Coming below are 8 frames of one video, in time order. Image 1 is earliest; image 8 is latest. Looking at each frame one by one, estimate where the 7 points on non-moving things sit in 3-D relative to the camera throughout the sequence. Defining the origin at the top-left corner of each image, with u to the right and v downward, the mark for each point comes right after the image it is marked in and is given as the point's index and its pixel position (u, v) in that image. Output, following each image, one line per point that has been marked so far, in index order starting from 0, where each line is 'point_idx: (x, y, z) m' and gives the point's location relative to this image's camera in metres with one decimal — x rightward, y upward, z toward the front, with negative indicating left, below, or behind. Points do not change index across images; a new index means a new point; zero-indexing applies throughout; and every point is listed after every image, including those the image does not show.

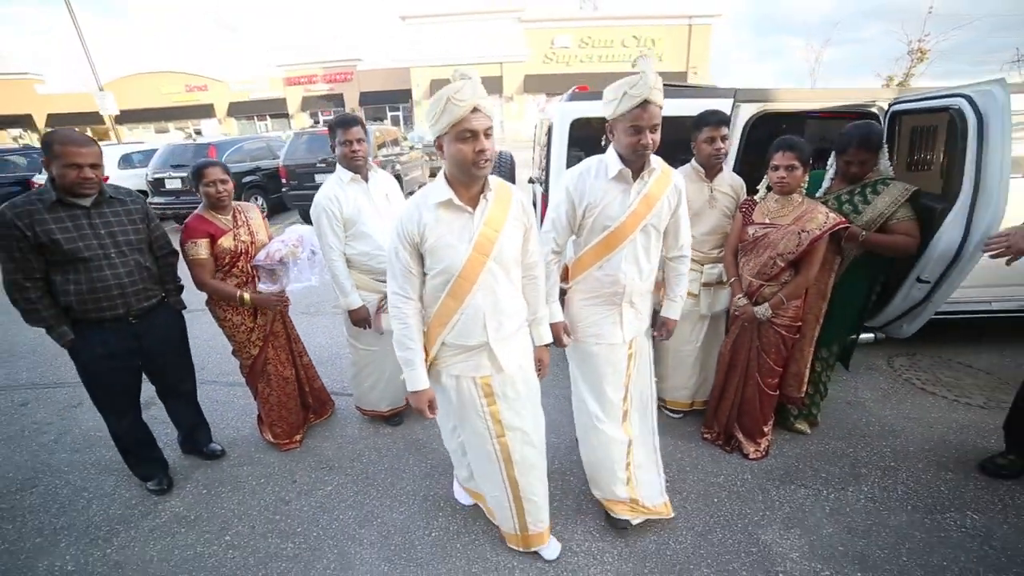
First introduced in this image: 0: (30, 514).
0: (-2.7, -1.3, +2.3) m
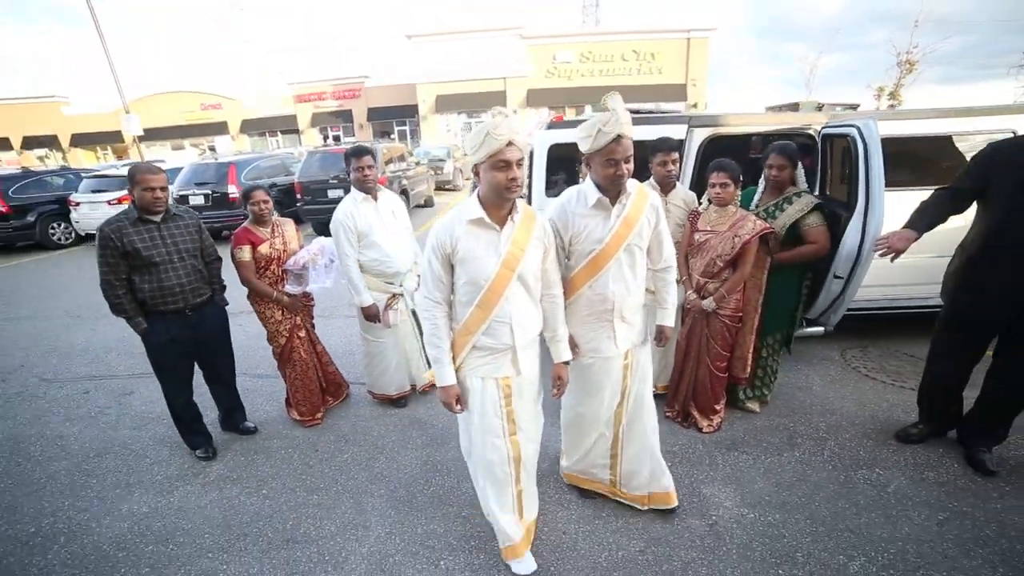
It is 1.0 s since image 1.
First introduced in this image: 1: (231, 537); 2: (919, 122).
0: (-2.8, -1.3, +2.8) m
1: (-1.6, -1.4, +2.3) m
2: (+3.4, +1.4, +3.5) m
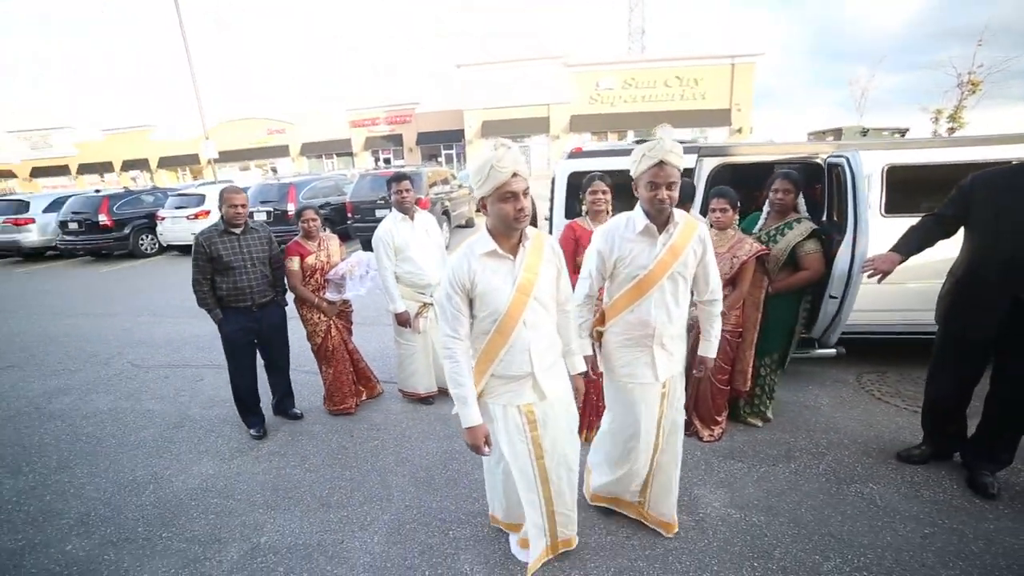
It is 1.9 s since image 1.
0: (-2.7, -1.3, +3.3) m
1: (-1.6, -1.4, +2.8) m
2: (+3.6, +1.2, +3.6) m
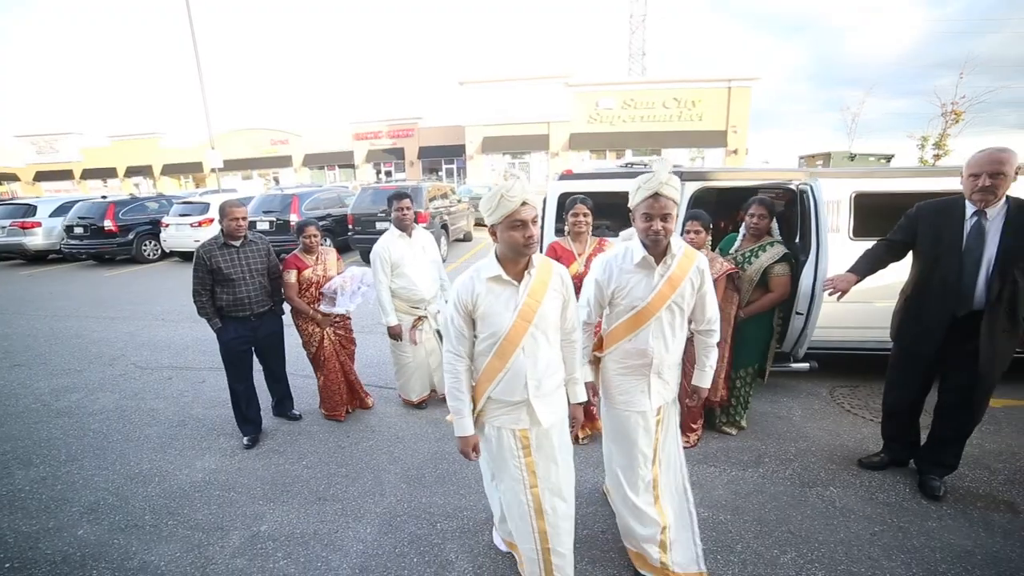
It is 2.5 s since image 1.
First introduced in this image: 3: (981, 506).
0: (-2.8, -1.3, +3.5) m
1: (-1.7, -1.4, +2.9) m
2: (+3.6, +1.0, +3.9) m
3: (+3.1, -1.4, +2.8) m
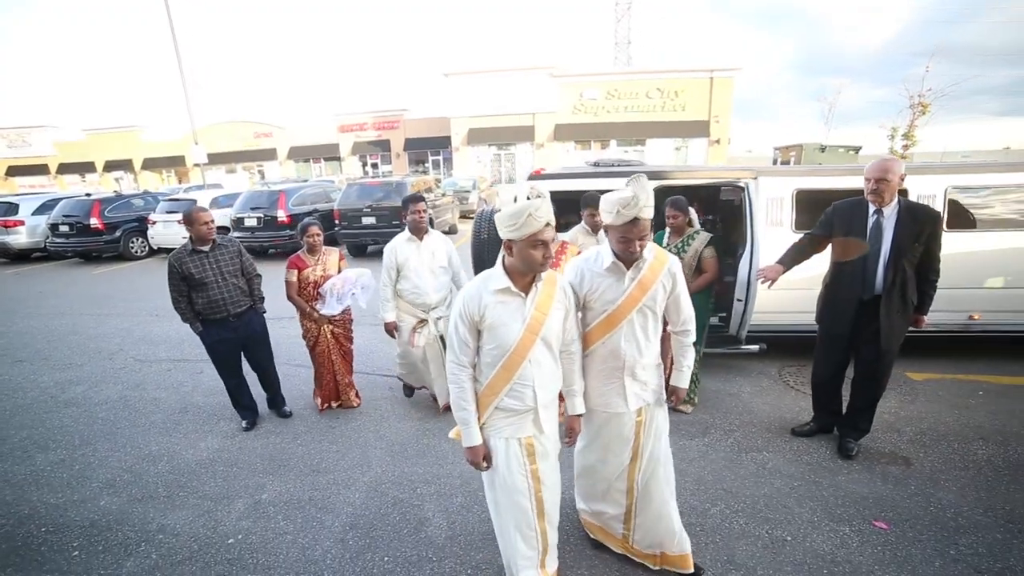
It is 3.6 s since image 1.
0: (-3.0, -1.3, +3.8) m
1: (-1.9, -1.4, +3.3) m
2: (+3.3, +1.1, +4.3) m
3: (+2.9, -1.4, +3.2) m
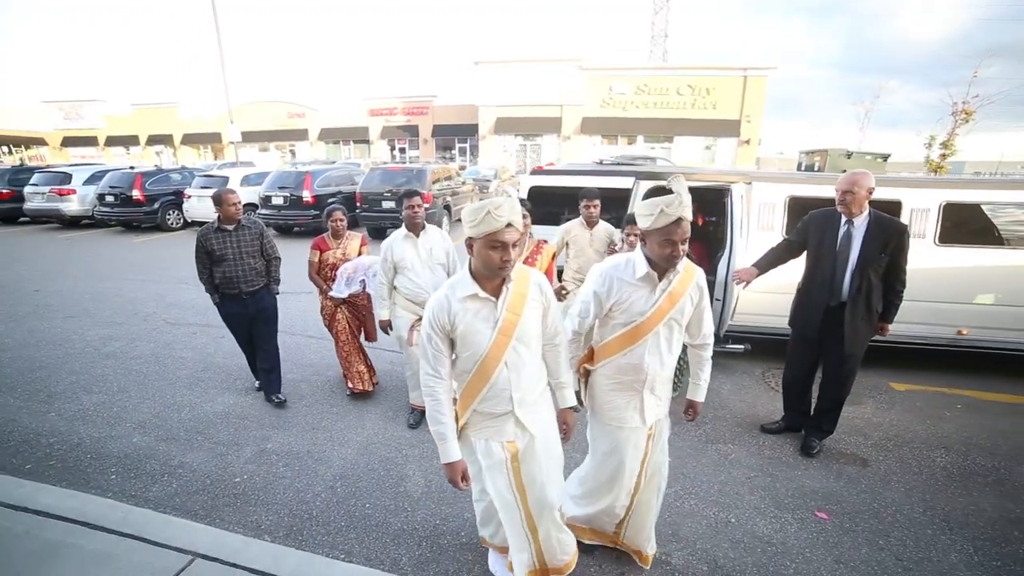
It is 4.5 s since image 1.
0: (-3.2, -1.0, +4.3) m
1: (-2.1, -1.2, +3.7) m
2: (+3.3, +1.1, +4.4) m
3: (+2.7, -1.4, +3.4) m
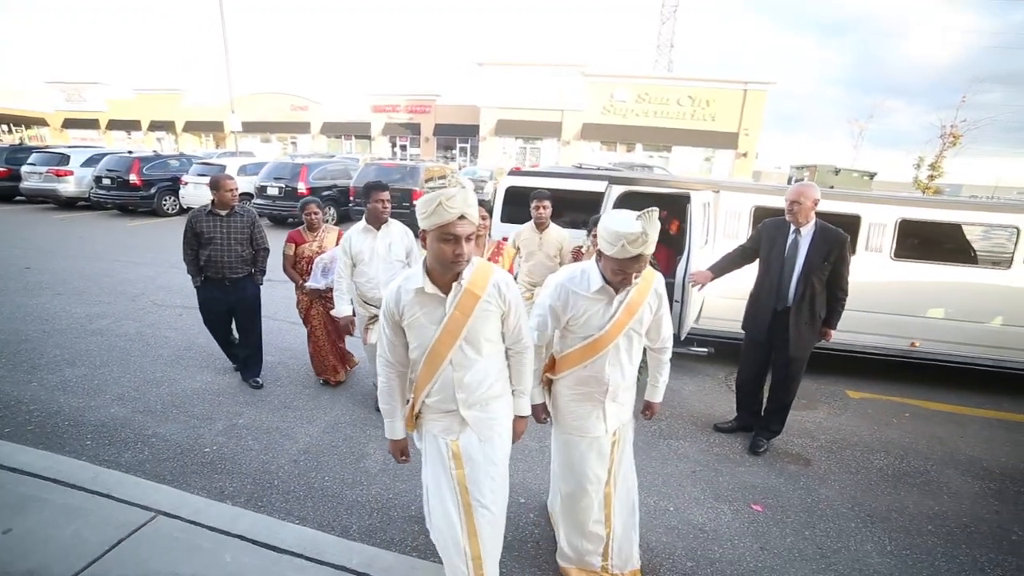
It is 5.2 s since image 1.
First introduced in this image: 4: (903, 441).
0: (-3.5, -0.8, +4.4) m
1: (-2.4, -1.0, +3.8) m
2: (+3.1, +1.0, +4.6) m
3: (+2.4, -1.5, +3.6) m
4: (+3.7, -1.4, +3.9) m
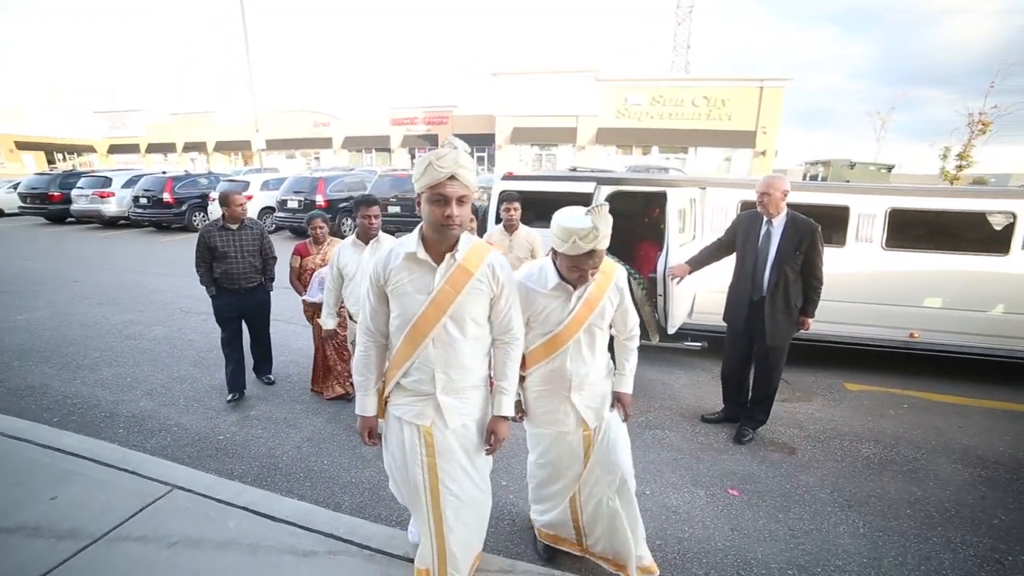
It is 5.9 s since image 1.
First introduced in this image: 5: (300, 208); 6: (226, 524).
0: (-3.5, -0.8, +4.8) m
1: (-2.5, -1.1, +4.2) m
2: (+3.0, +1.0, +4.7) m
3: (+2.3, -1.4, +3.6) m
4: (+3.6, -1.3, +3.9) m
5: (-6.2, +2.3, +12.0) m
6: (-1.7, -1.4, +2.4) m
